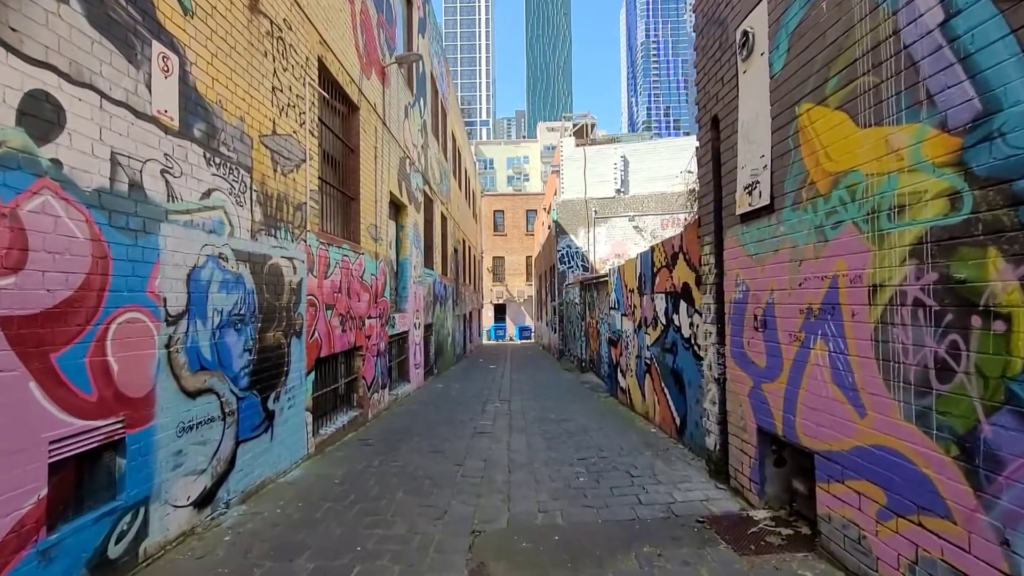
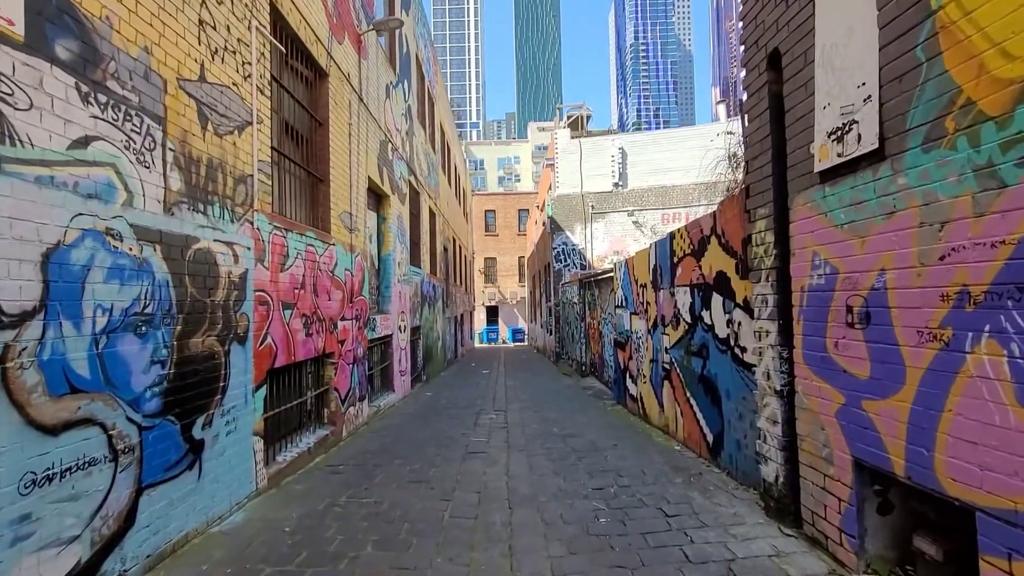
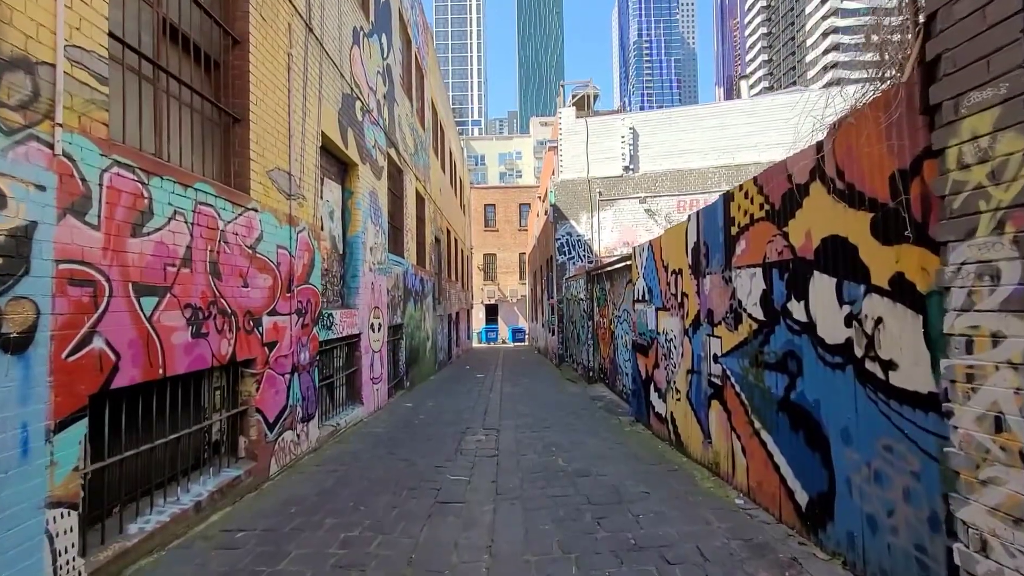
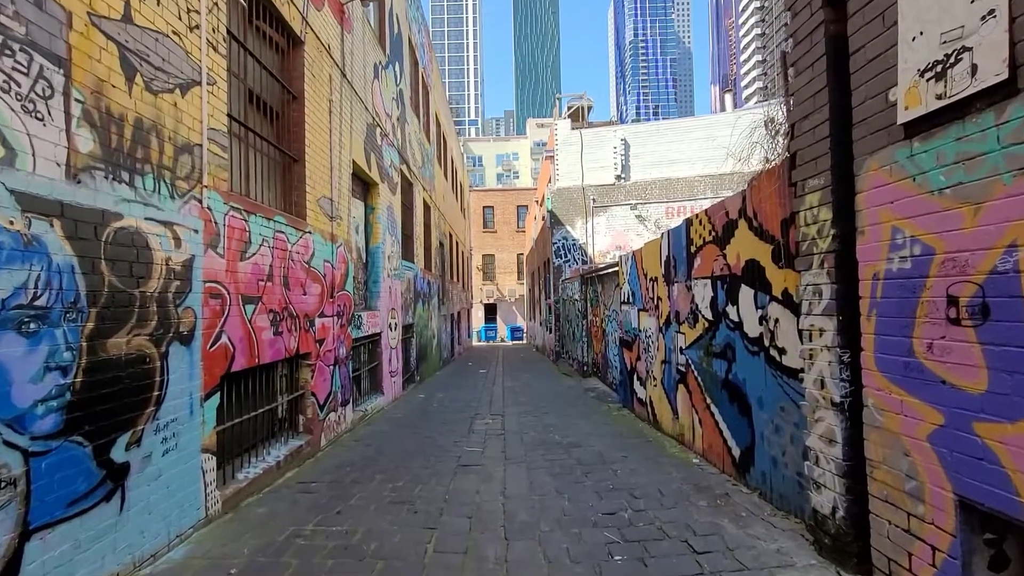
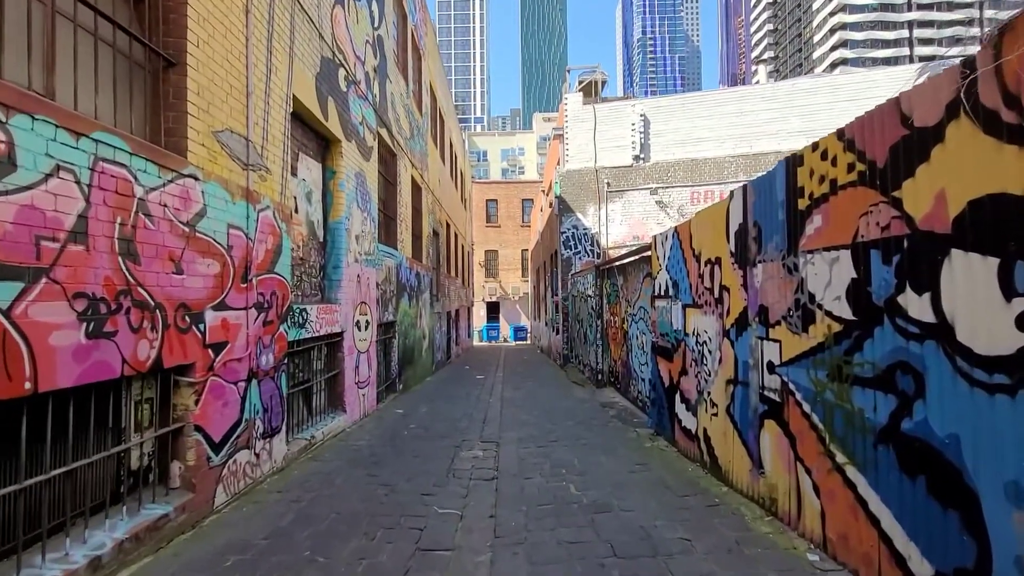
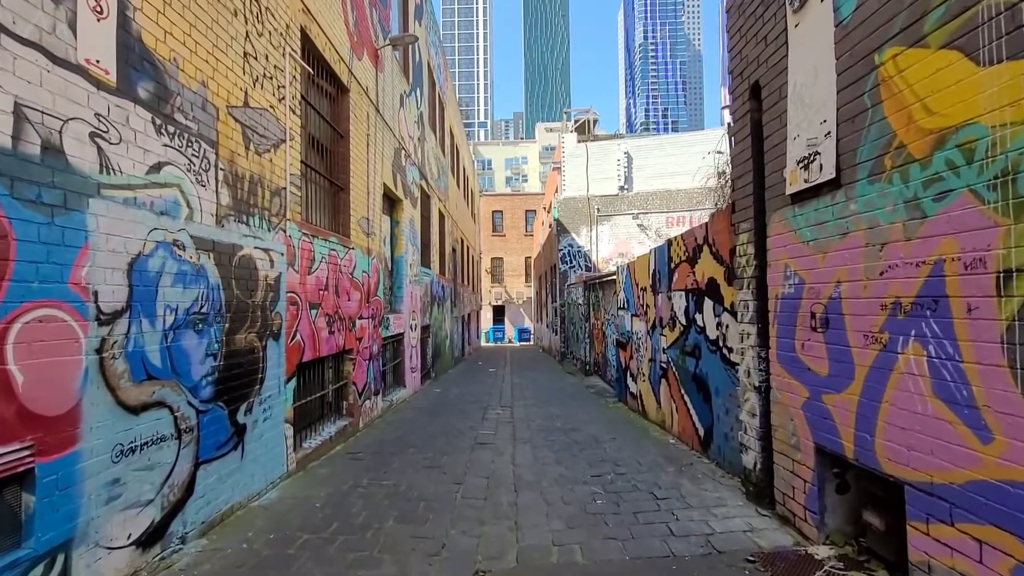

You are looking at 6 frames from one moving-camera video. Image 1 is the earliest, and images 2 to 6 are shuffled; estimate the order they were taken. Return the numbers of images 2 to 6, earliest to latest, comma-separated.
6, 2, 4, 3, 5
